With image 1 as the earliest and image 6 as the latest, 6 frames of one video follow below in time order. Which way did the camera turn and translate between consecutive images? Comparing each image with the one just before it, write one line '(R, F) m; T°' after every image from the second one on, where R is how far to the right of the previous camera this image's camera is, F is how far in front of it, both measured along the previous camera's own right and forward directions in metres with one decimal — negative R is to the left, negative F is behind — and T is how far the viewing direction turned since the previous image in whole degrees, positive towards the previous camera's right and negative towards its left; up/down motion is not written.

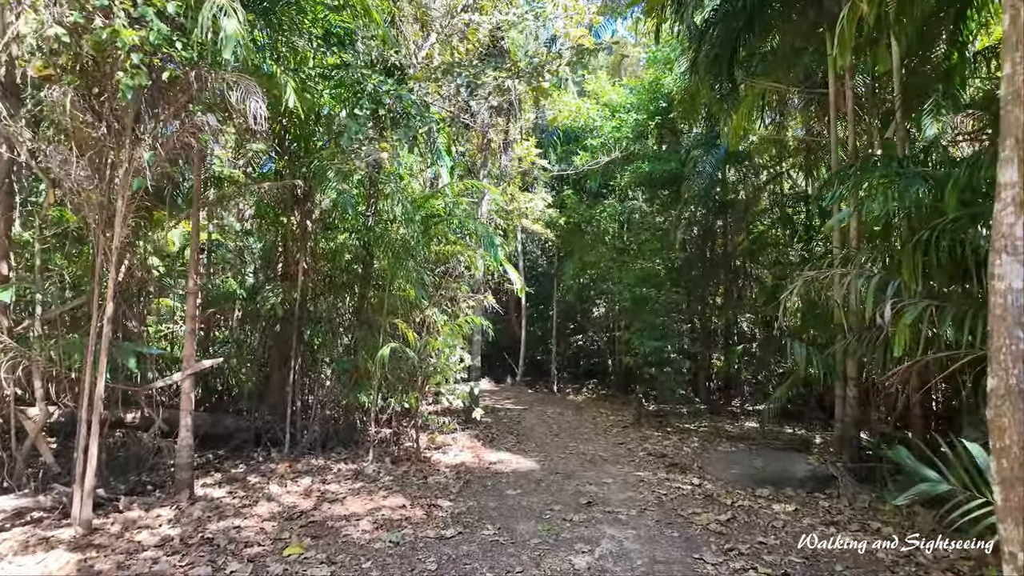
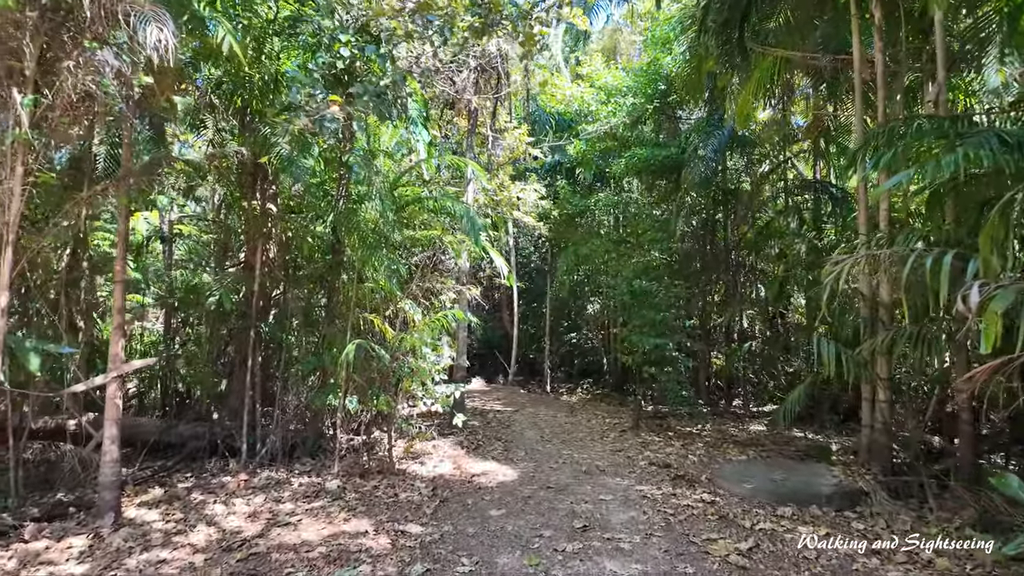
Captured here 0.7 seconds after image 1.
(+0.1, +0.6) m; +1°
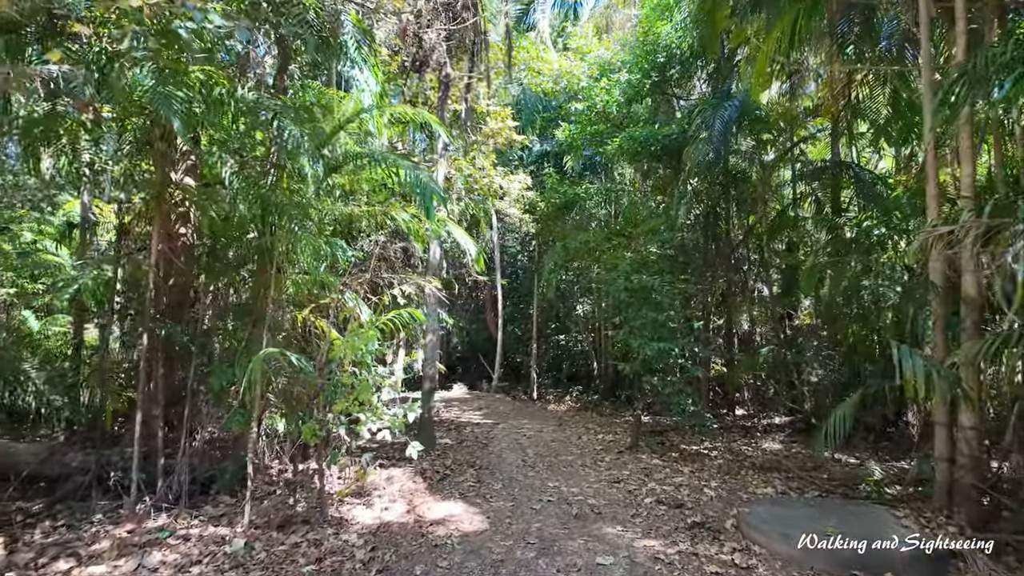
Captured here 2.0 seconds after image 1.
(+0.1, +1.1) m; +1°
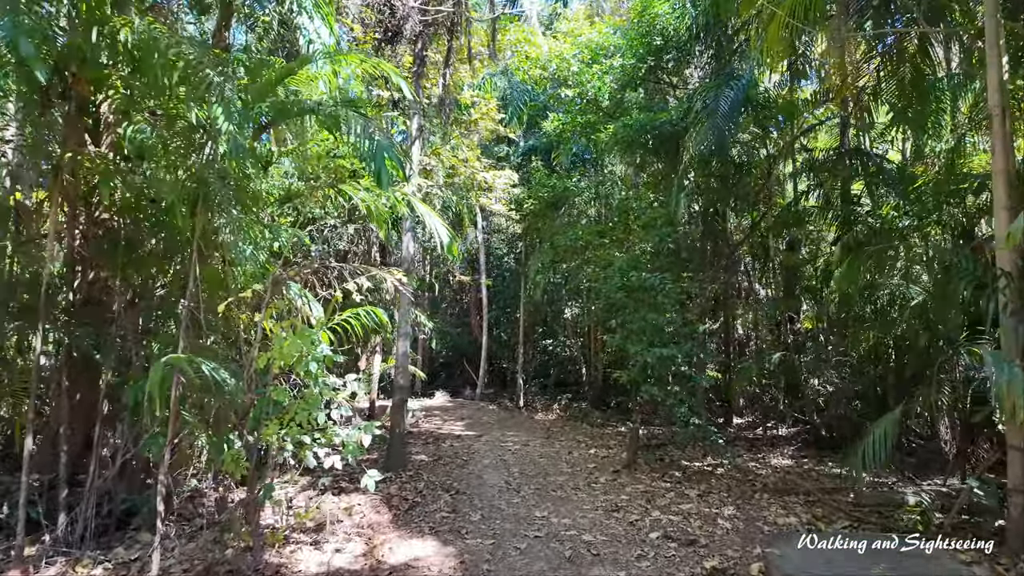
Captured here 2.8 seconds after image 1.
(0.0, +0.7) m; +1°
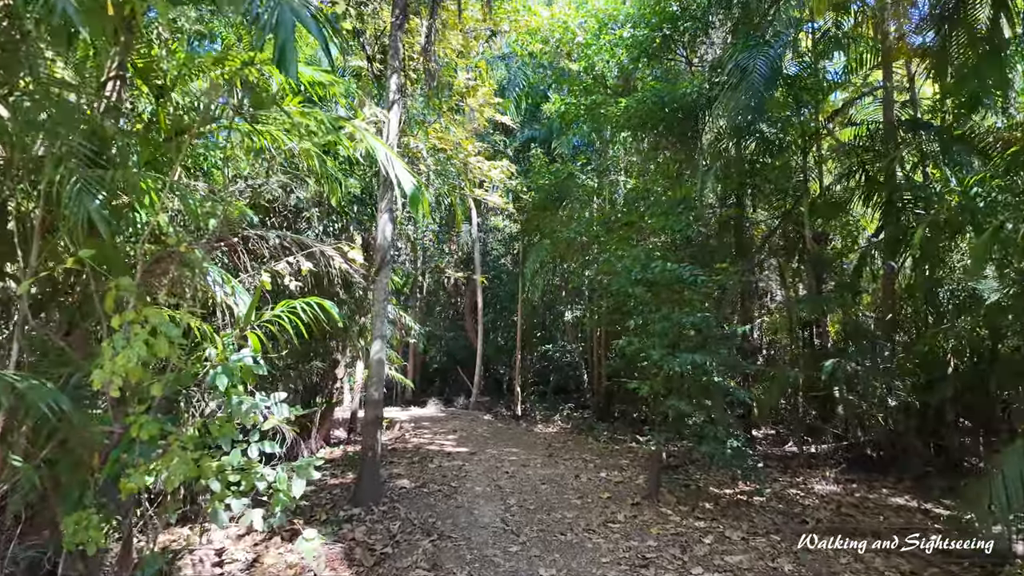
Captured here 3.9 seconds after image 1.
(0.0, +1.0) m; 0°
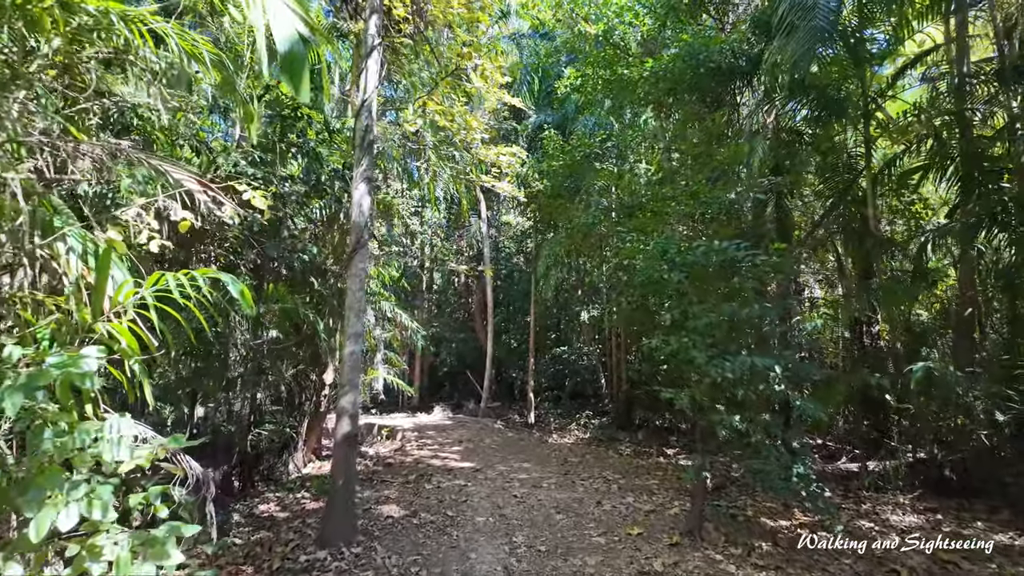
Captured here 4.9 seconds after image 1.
(+0.1, +0.9) m; -1°
